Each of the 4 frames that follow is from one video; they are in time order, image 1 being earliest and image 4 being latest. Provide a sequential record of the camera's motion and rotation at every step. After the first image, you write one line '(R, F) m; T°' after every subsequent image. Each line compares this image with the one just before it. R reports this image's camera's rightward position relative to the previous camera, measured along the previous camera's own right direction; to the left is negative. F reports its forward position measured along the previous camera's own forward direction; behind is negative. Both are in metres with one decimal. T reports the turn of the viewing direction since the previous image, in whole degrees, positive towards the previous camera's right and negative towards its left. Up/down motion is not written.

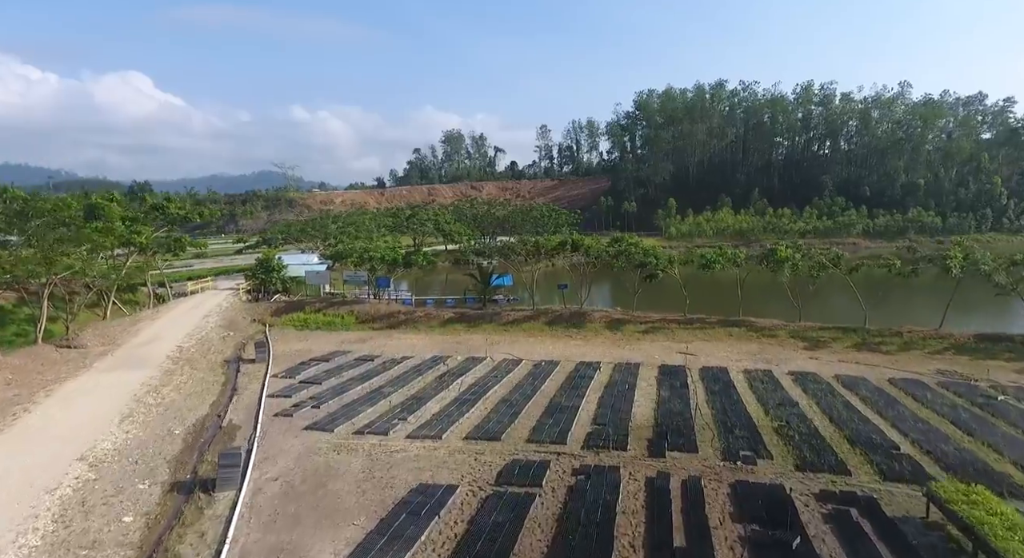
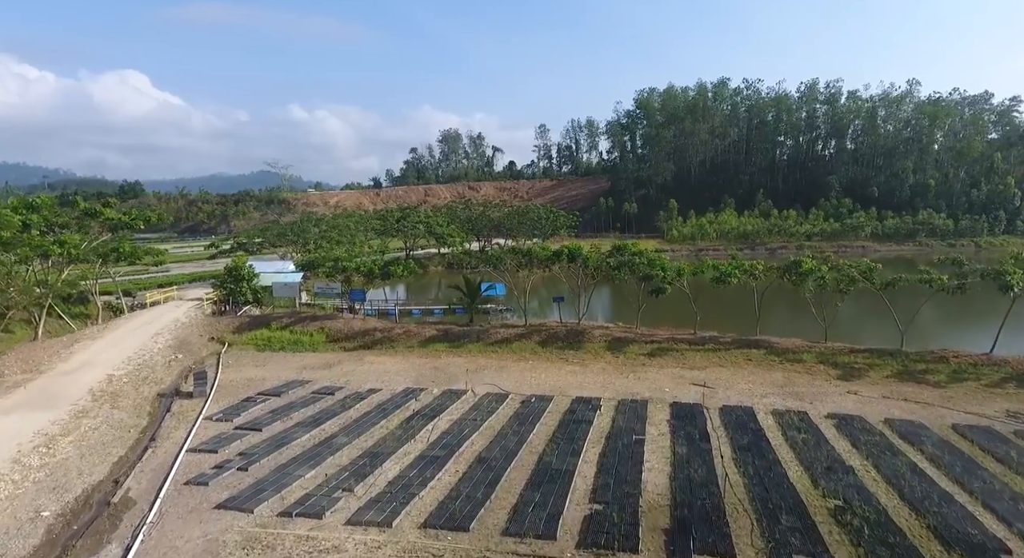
(+0.3, +2.3) m; 0°
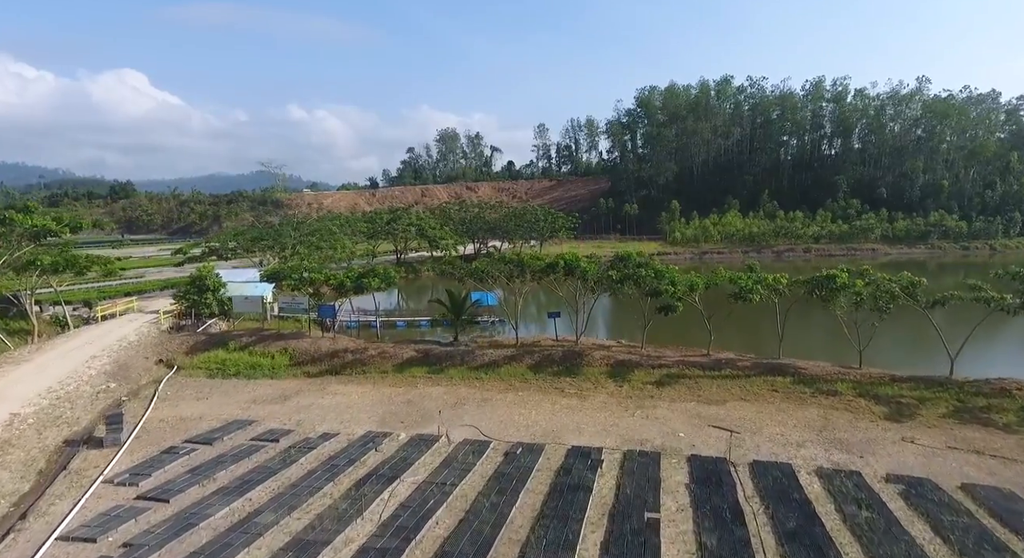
(+0.3, +2.3) m; 0°
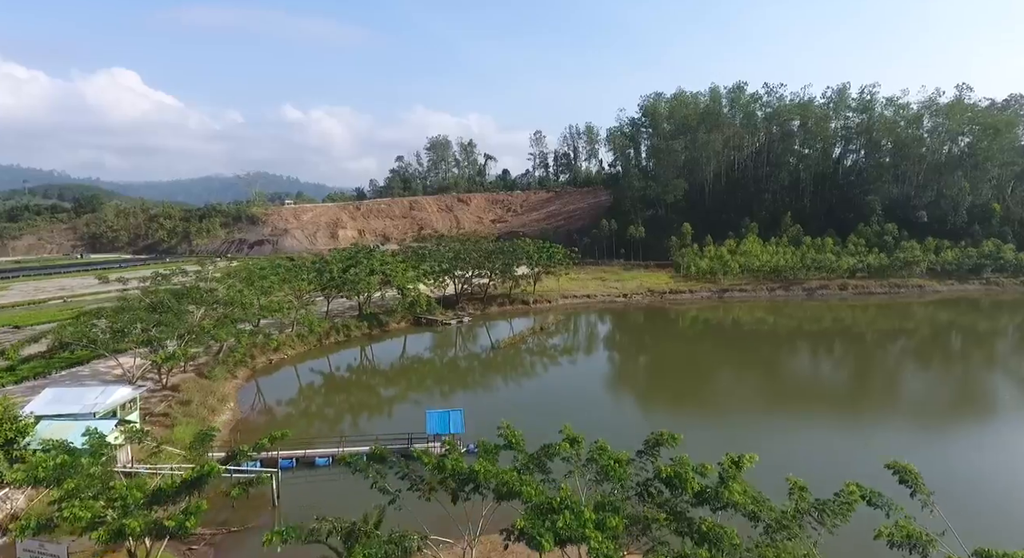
(+0.8, +8.5) m; 0°
